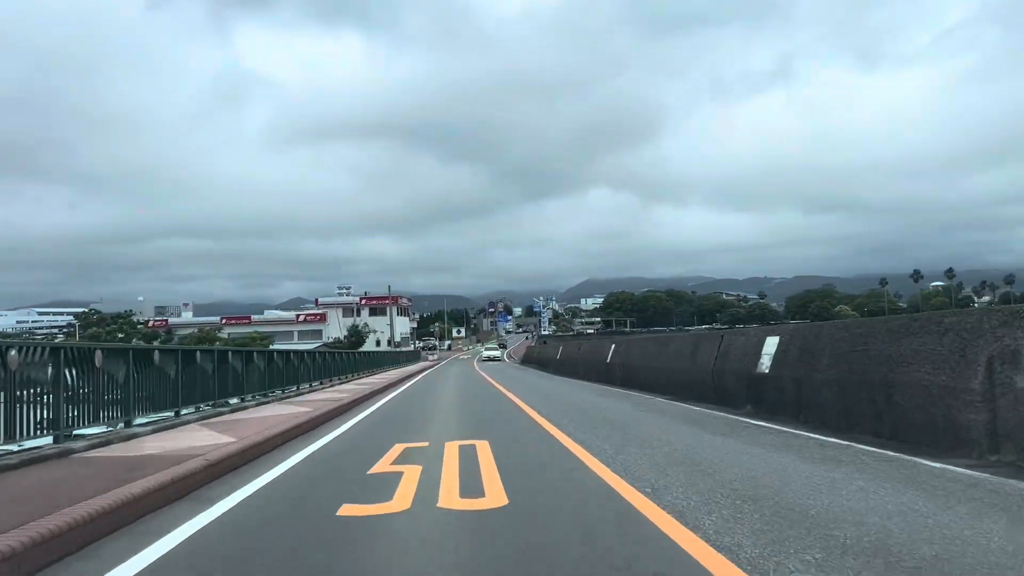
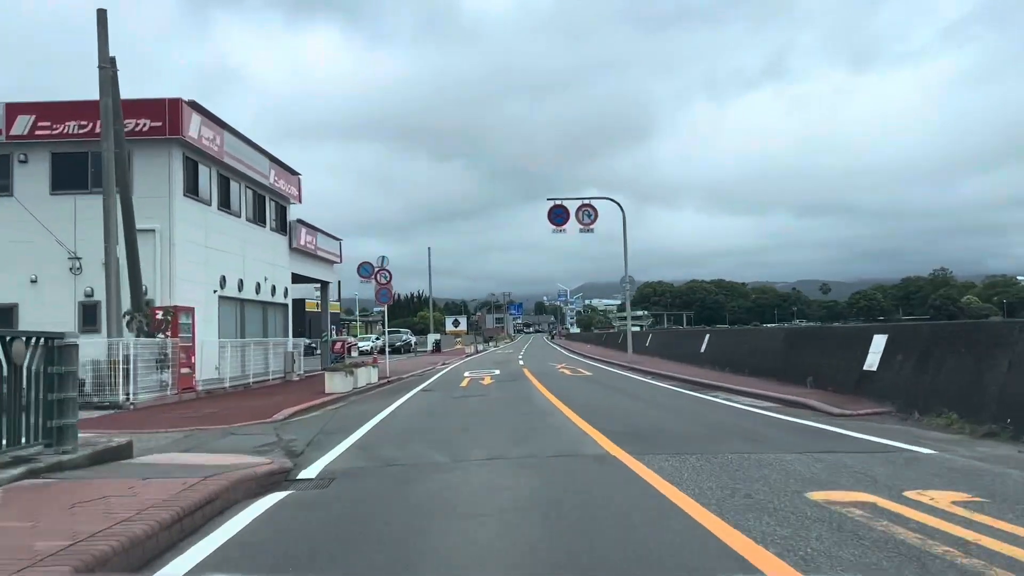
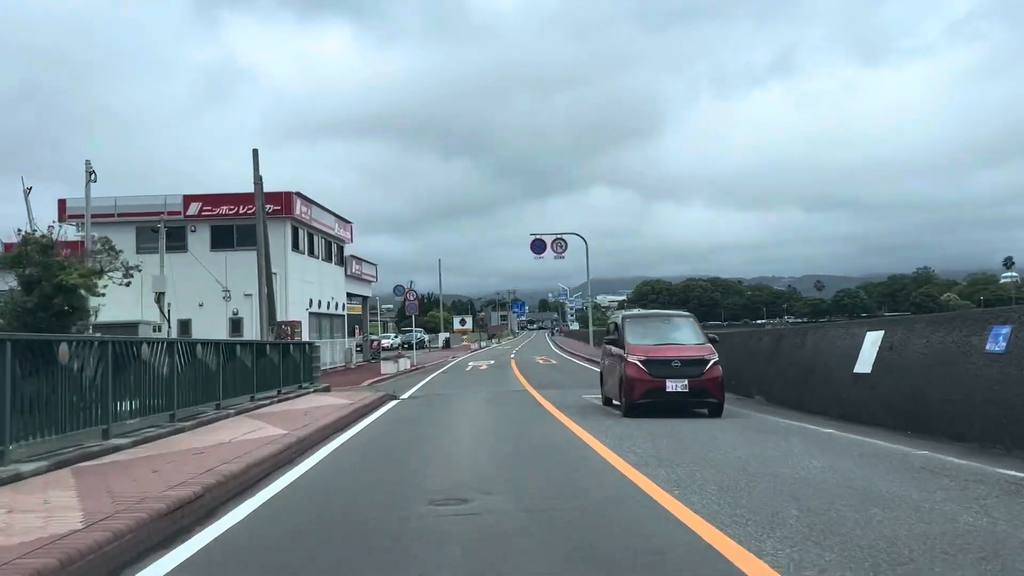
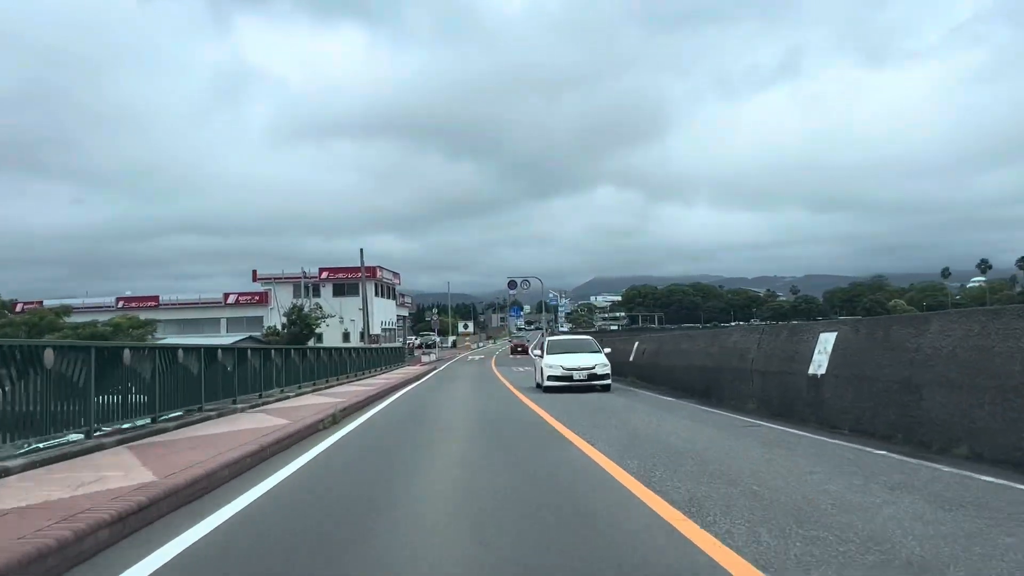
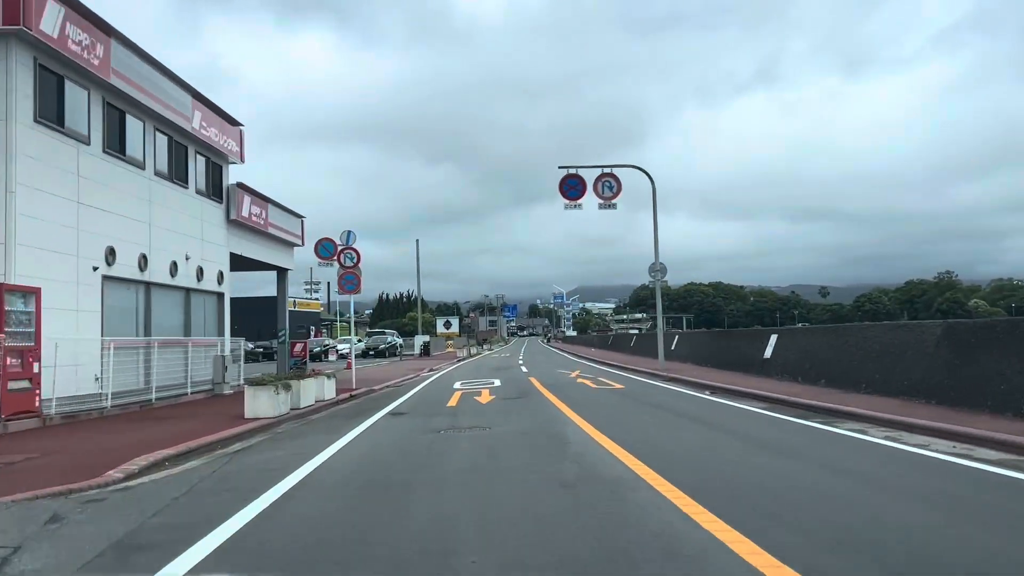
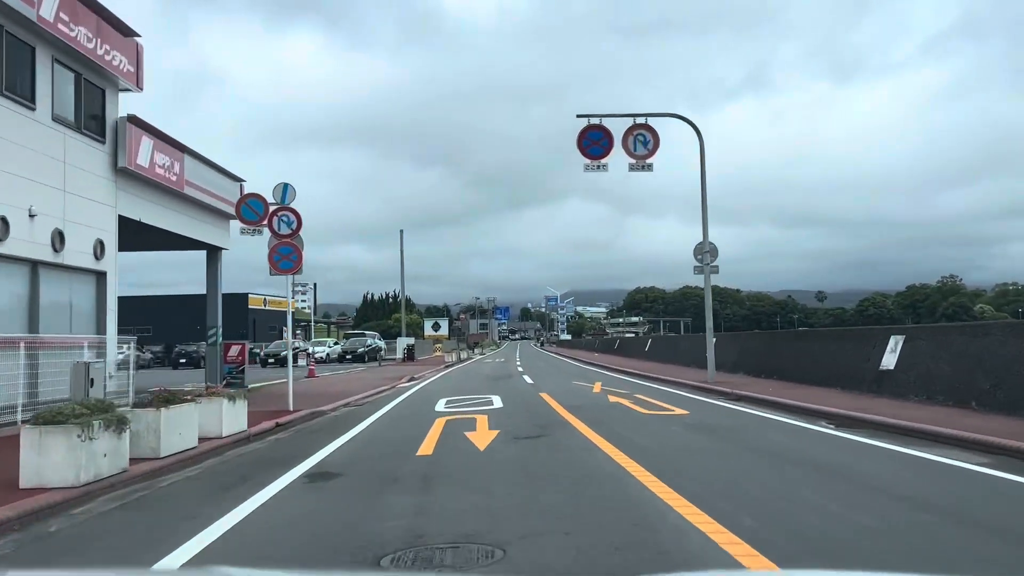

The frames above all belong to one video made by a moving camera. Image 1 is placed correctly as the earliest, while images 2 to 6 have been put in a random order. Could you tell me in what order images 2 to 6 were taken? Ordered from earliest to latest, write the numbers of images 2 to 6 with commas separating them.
4, 3, 2, 5, 6
